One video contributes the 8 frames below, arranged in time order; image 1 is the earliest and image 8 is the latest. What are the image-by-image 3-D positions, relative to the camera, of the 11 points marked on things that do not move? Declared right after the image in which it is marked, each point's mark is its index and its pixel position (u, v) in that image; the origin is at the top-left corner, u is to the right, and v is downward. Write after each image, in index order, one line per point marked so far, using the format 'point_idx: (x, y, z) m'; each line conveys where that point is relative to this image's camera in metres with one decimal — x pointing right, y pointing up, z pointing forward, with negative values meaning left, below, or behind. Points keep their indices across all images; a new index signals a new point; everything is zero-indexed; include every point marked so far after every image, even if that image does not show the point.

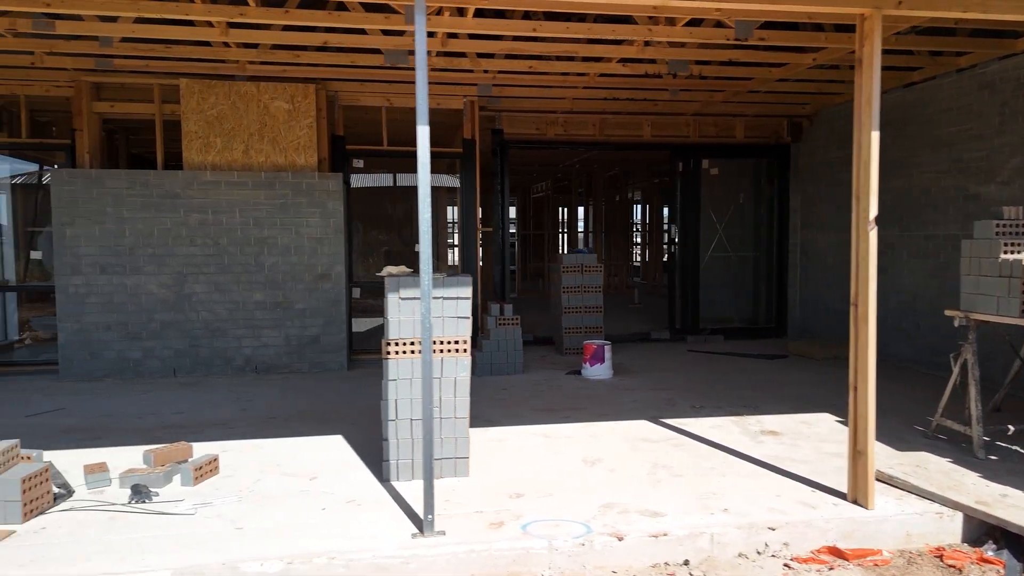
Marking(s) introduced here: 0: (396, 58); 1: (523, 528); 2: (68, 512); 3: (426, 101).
0: (-1.1, +2.2, +7.0) m
1: (+0.1, -1.2, +3.7) m
2: (-2.4, -1.2, +3.9) m
3: (-0.4, +0.9, +3.4) m
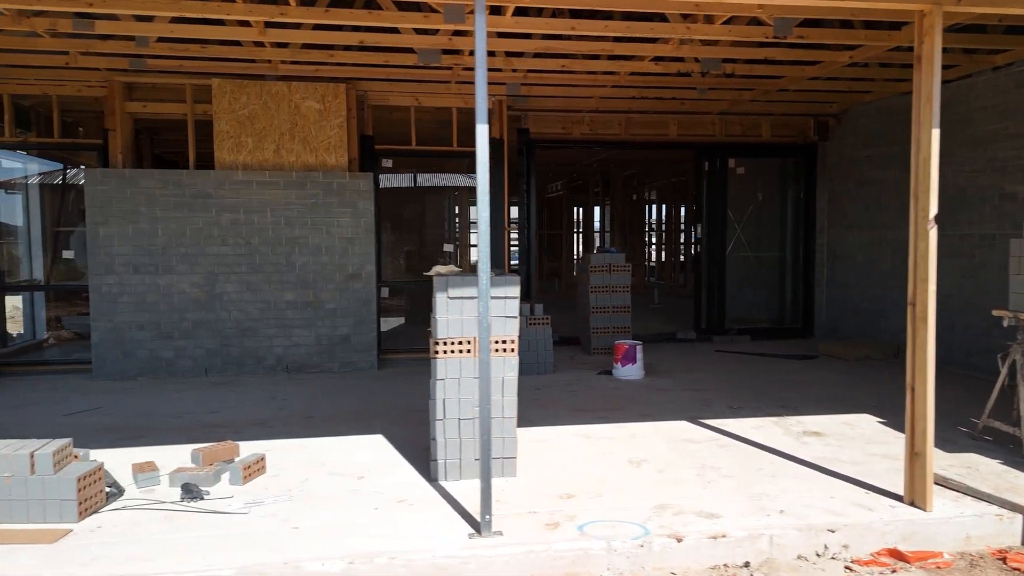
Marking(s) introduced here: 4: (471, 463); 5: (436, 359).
0: (-0.8, +2.2, +7.0) m
1: (+0.3, -1.2, +3.6) m
2: (-2.1, -1.2, +3.9) m
3: (-0.1, +0.9, +3.4) m
4: (-0.3, -1.1, +4.4) m
5: (-0.5, -0.4, +4.3) m
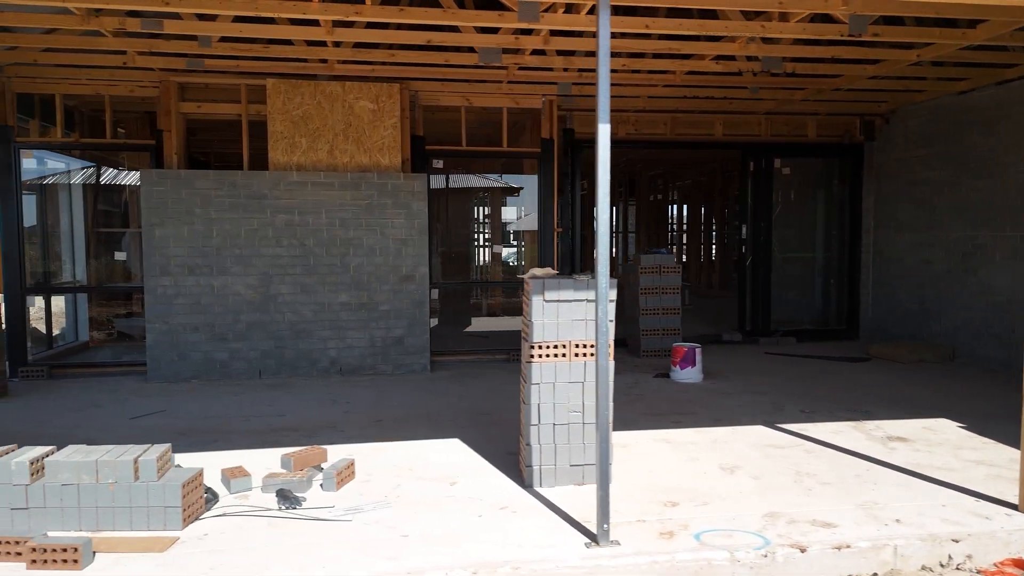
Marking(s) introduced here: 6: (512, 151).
0: (-0.2, +2.2, +6.9) m
1: (+0.9, -1.2, +3.5) m
2: (-1.5, -1.2, +3.8) m
3: (+0.4, +0.9, +3.3) m
4: (+0.3, -1.1, +4.3) m
5: (+0.1, -0.4, +4.2) m
6: (0.0, +1.7, +8.7) m
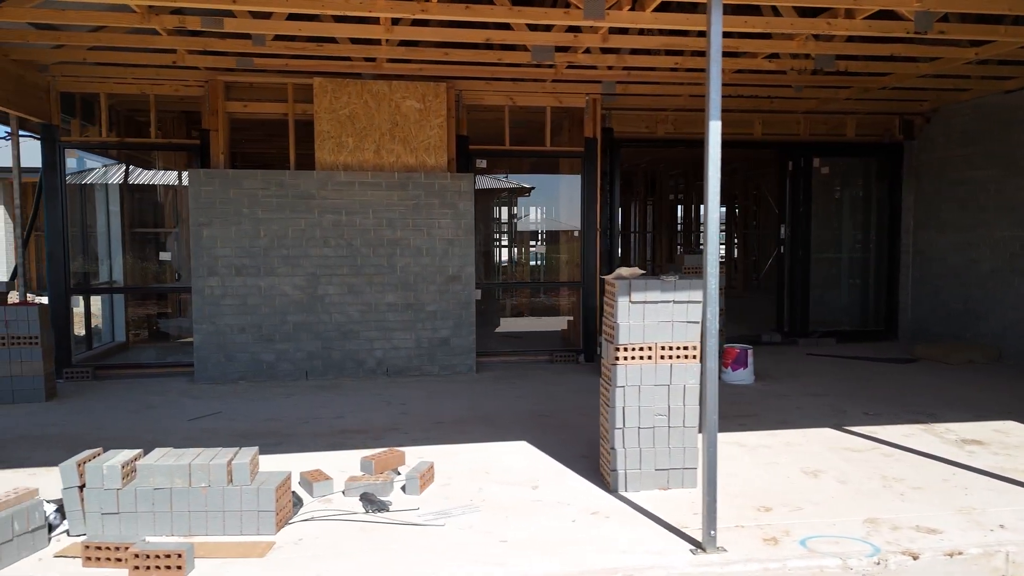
0: (+0.3, +2.2, +6.8) m
1: (+1.4, -1.2, +3.5) m
2: (-1.0, -1.2, +3.8) m
3: (+0.9, +0.9, +3.2) m
4: (+0.8, -1.1, +4.2) m
5: (+0.6, -0.4, +4.2) m
6: (+0.5, +1.7, +8.6) m
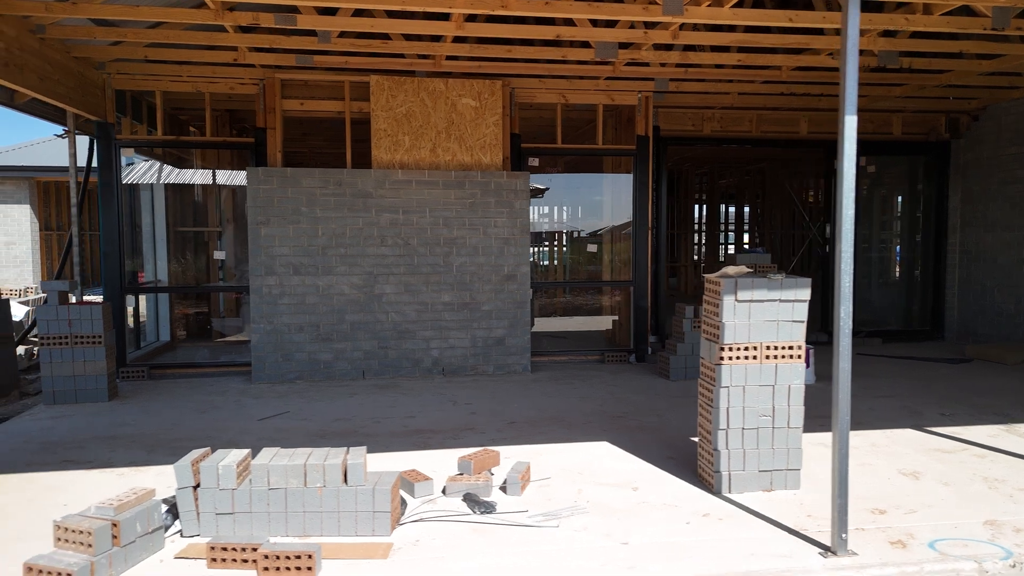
0: (+0.9, +2.2, +6.8) m
1: (+2.0, -1.2, +3.4) m
2: (-0.5, -1.2, +3.7) m
3: (+1.5, +0.9, +3.2) m
4: (+1.4, -1.1, +4.2) m
5: (+1.2, -0.4, +4.1) m
6: (+1.1, +1.7, +8.6) m
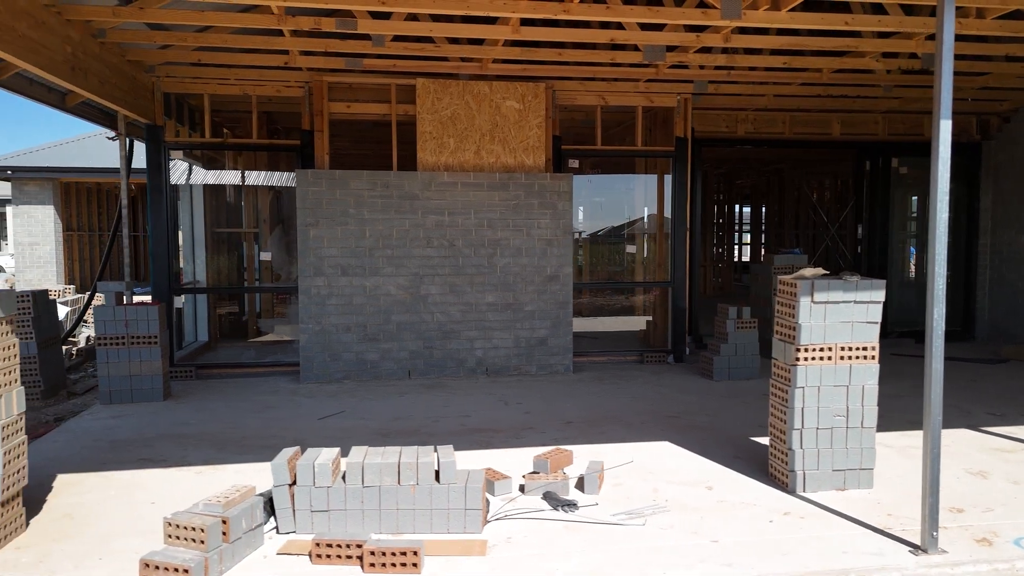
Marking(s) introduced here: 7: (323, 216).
0: (+1.4, +2.2, +6.8) m
1: (+2.4, -1.2, +3.5) m
2: (0.0, -1.2, +3.8) m
3: (+2.0, +0.9, +3.2) m
4: (+1.9, -1.1, +4.2) m
5: (+1.7, -0.4, +4.2) m
6: (+1.6, +1.7, +8.6) m
7: (-1.9, +0.7, +7.4) m
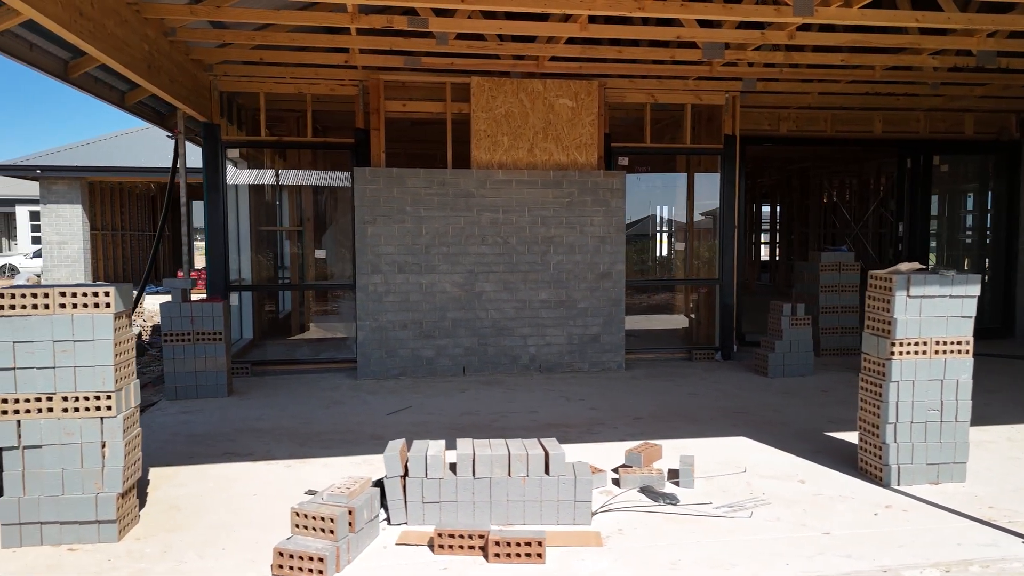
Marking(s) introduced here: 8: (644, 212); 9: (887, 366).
0: (+1.9, +2.3, +6.9) m
1: (+3.0, -1.2, +3.5) m
2: (+0.6, -1.2, +3.8) m
3: (+2.5, +0.9, +3.3) m
4: (+2.4, -1.1, +4.3) m
5: (+2.2, -0.4, +4.2) m
6: (+2.2, +1.7, +8.7) m
7: (-1.4, +0.8, +7.4) m
8: (+1.6, +0.9, +8.7) m
9: (+2.2, -0.5, +4.2) m
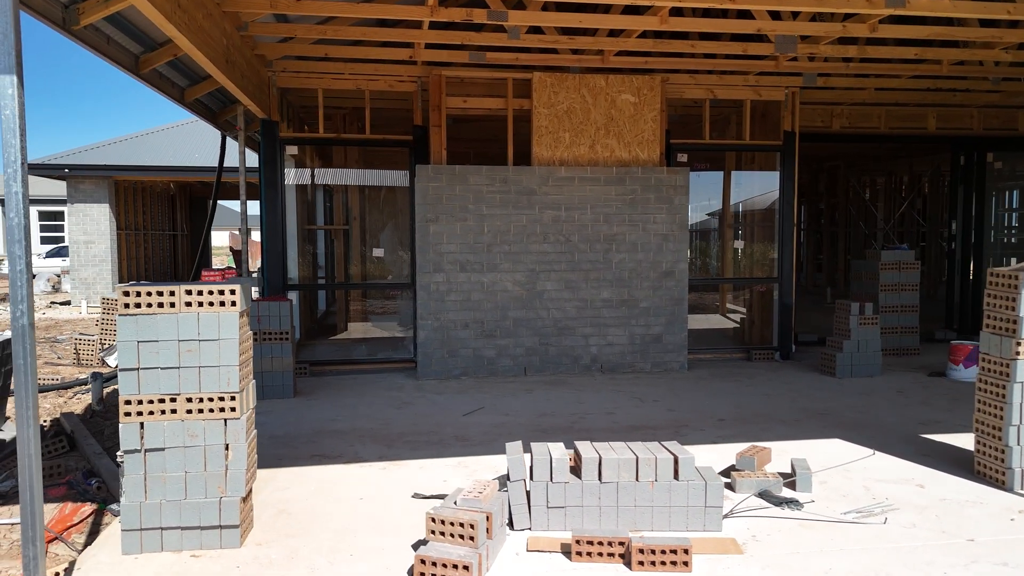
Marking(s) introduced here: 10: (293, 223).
0: (+2.6, +2.3, +6.7) m
1: (+3.6, -1.2, +3.3) m
2: (+1.2, -1.2, +3.7) m
3: (+3.2, +0.9, +3.1) m
4: (+3.1, -1.1, +4.1) m
5: (+2.9, -0.4, +4.0) m
6: (+2.8, +1.7, +8.5) m
7: (-0.7, +0.8, +7.3) m
8: (+2.3, +1.0, +8.6) m
9: (+2.8, -0.4, +4.1) m
10: (-2.3, +0.7, +8.1) m
